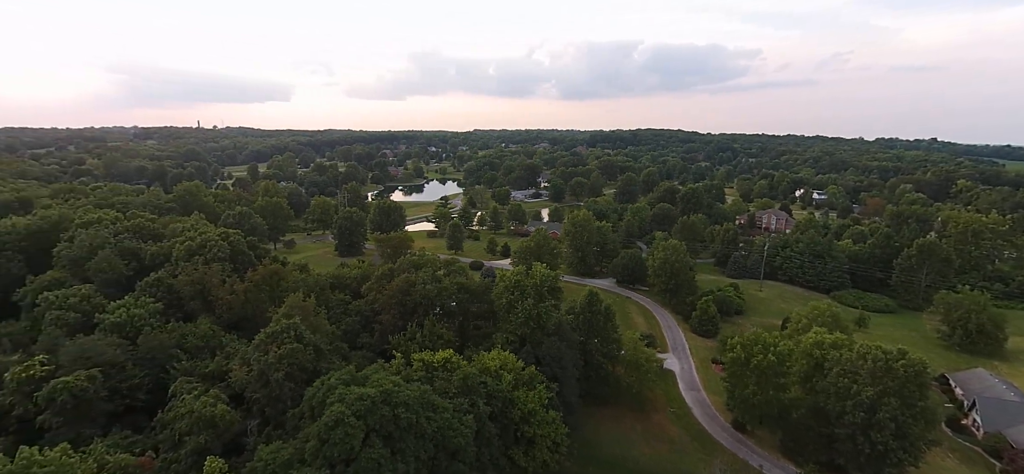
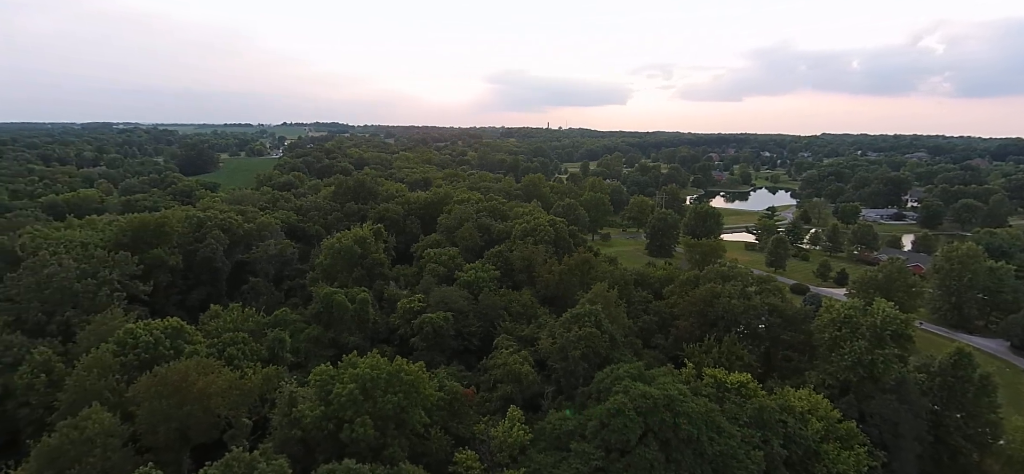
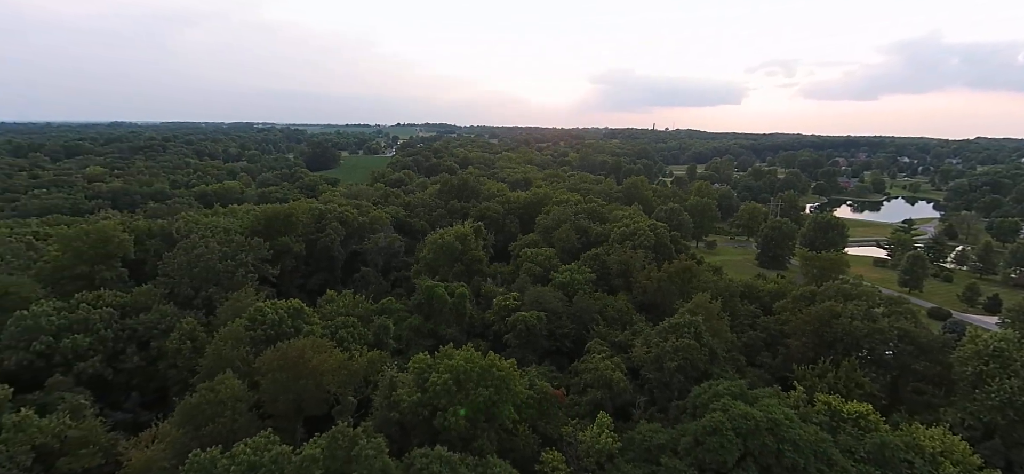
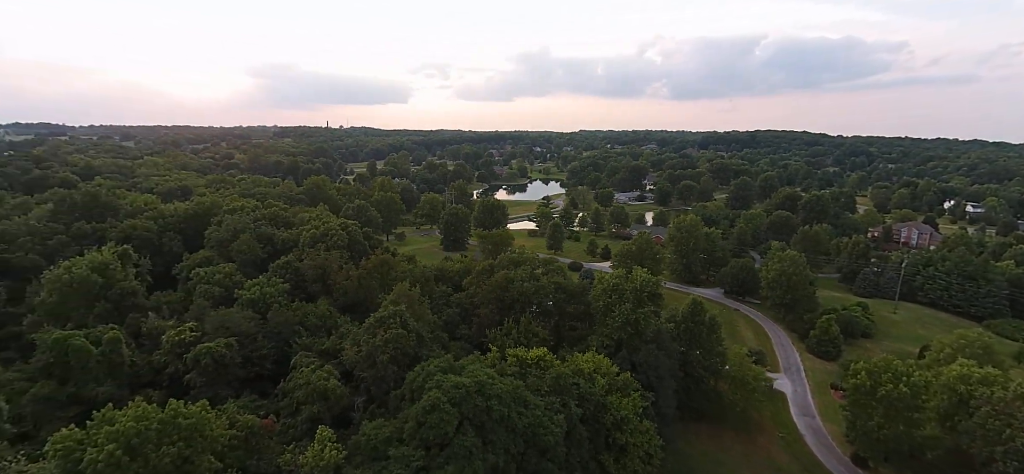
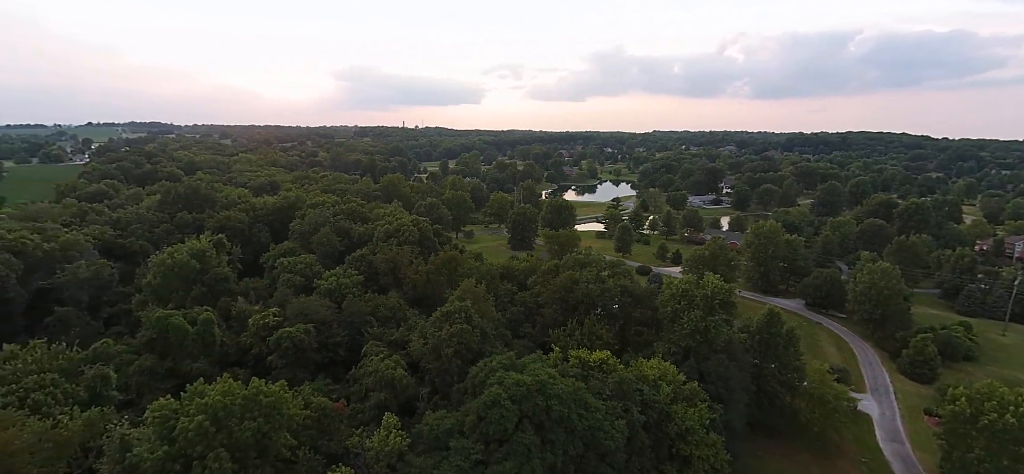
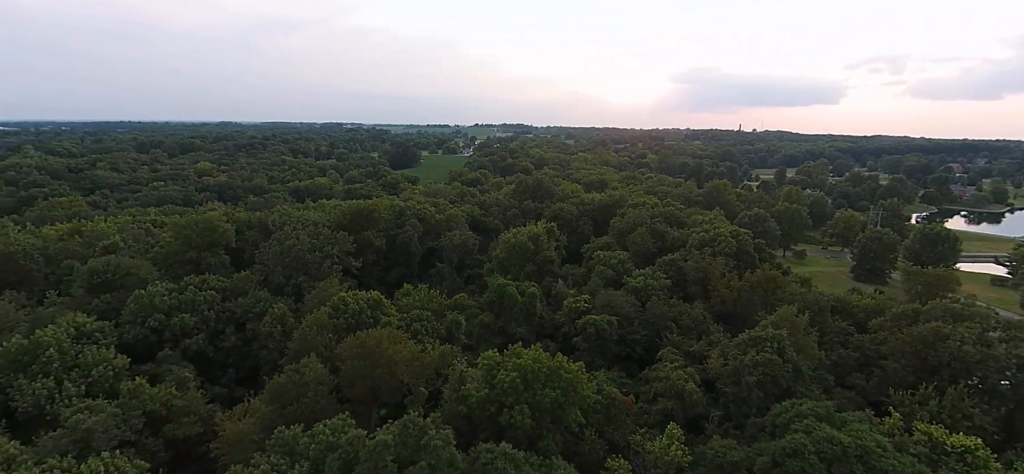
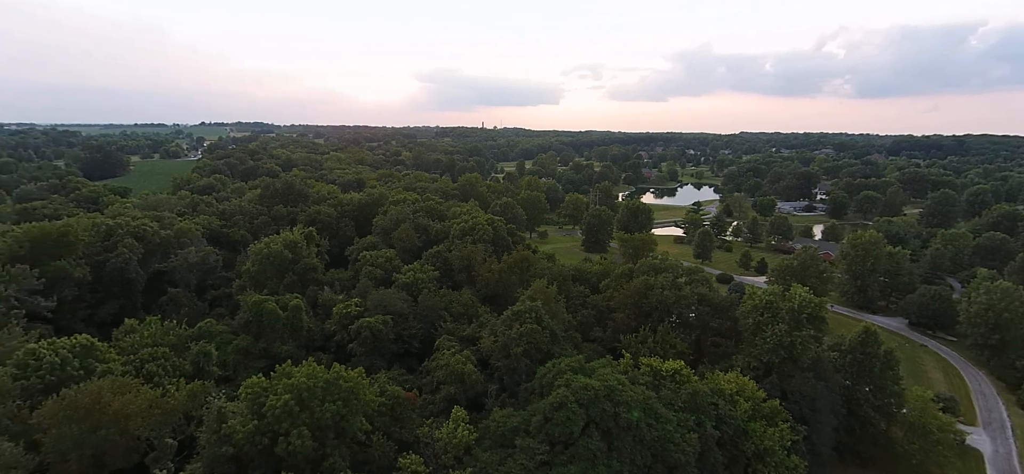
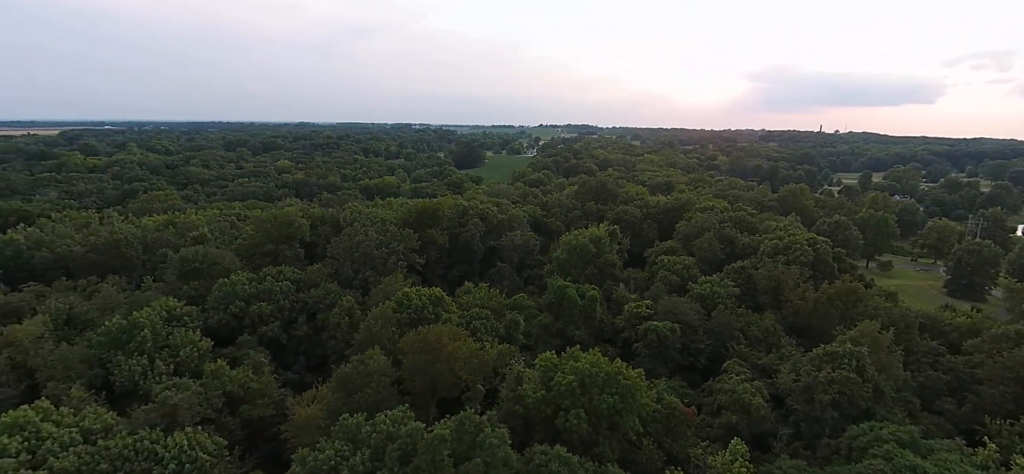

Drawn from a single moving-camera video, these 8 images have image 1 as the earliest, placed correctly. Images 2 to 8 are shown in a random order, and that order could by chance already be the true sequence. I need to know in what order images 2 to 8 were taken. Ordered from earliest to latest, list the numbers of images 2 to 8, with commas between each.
4, 5, 7, 2, 3, 6, 8
